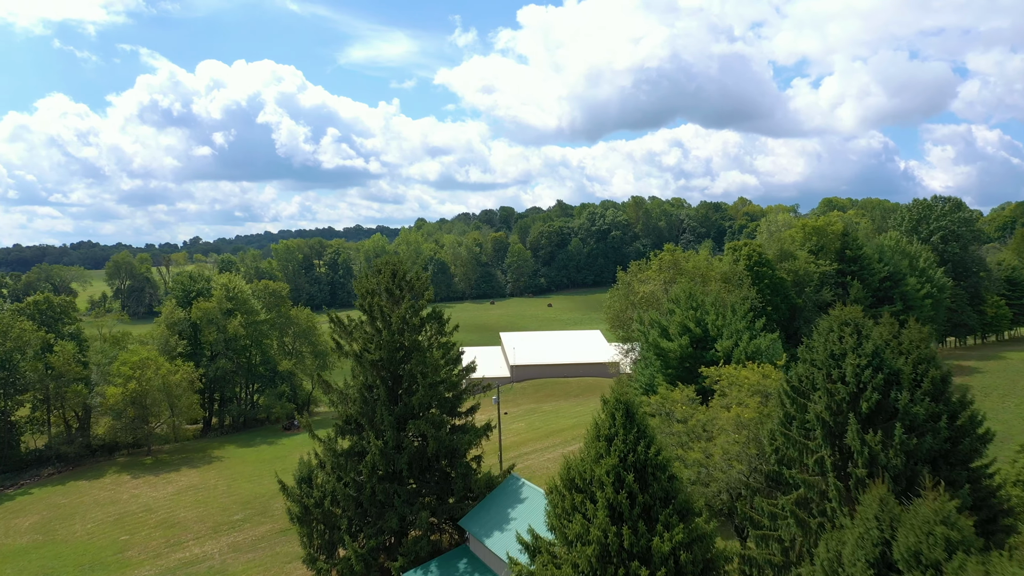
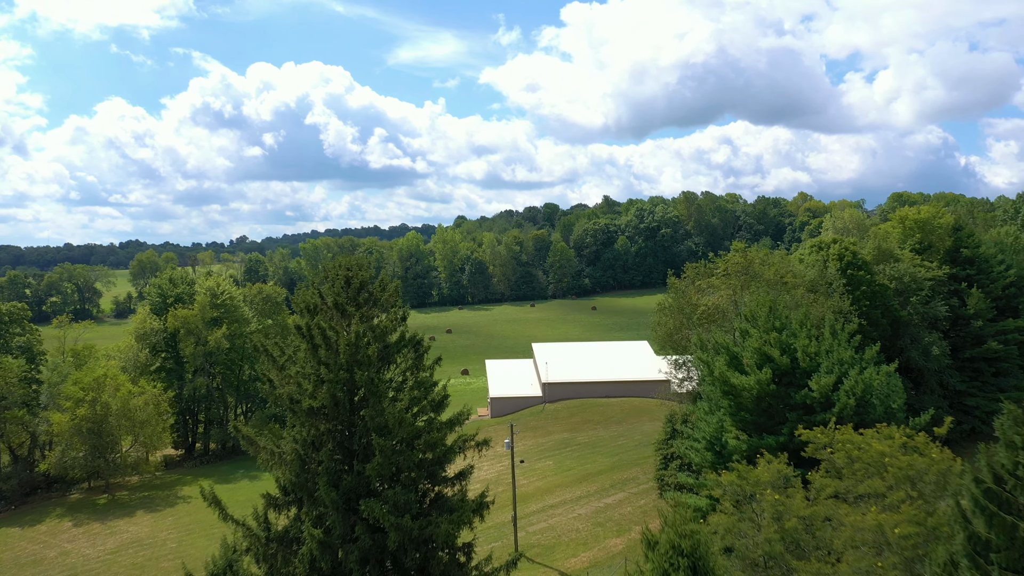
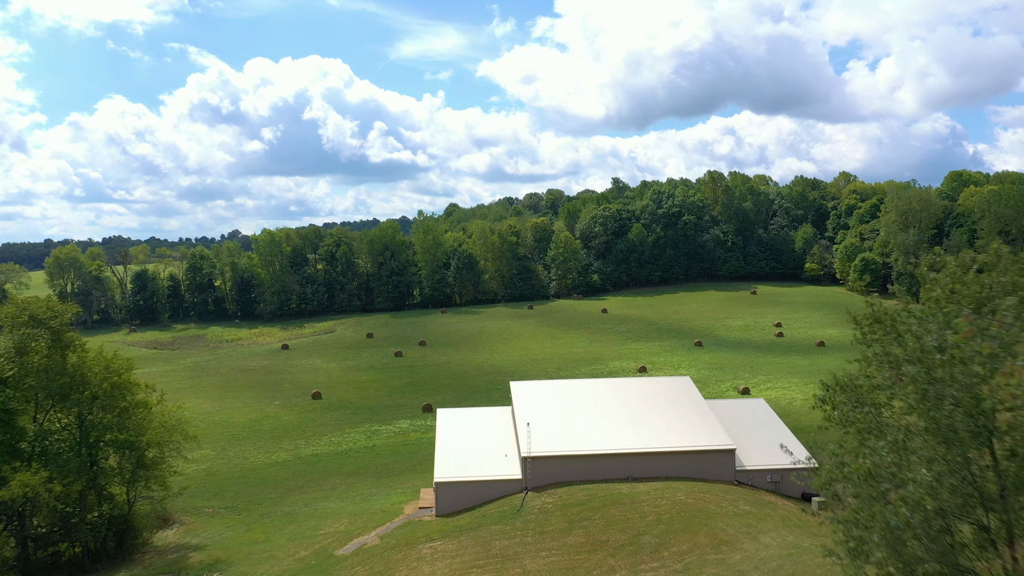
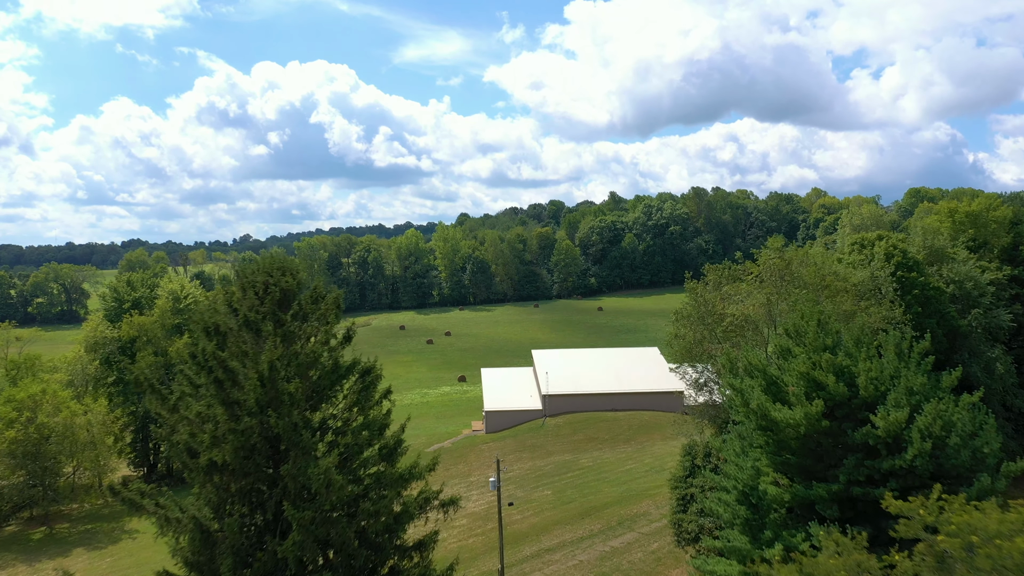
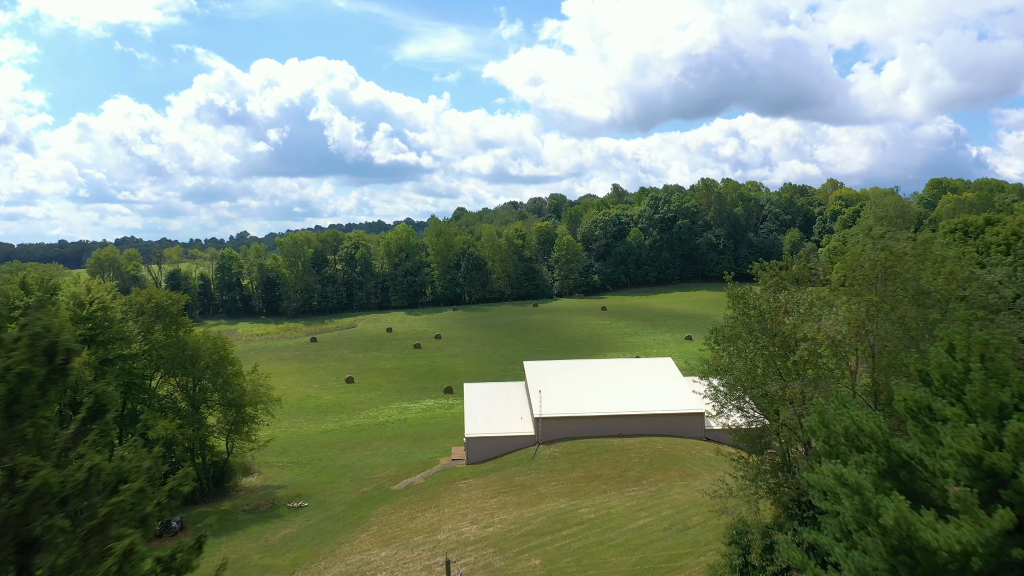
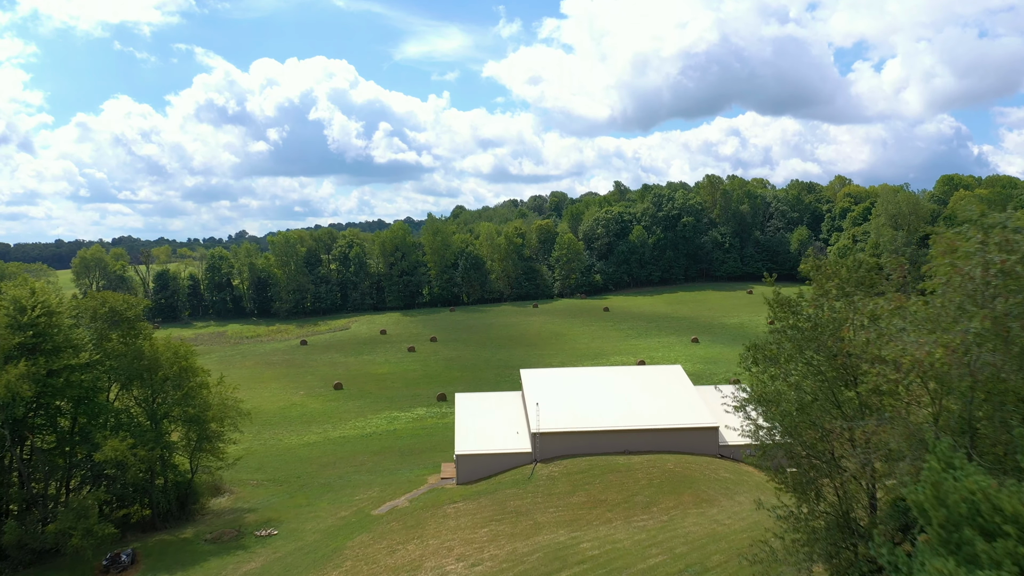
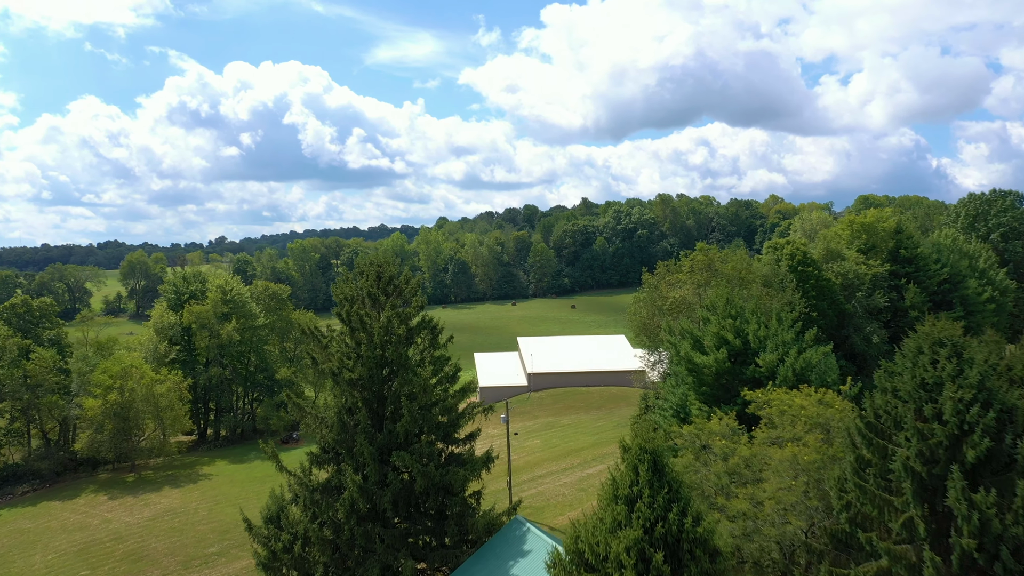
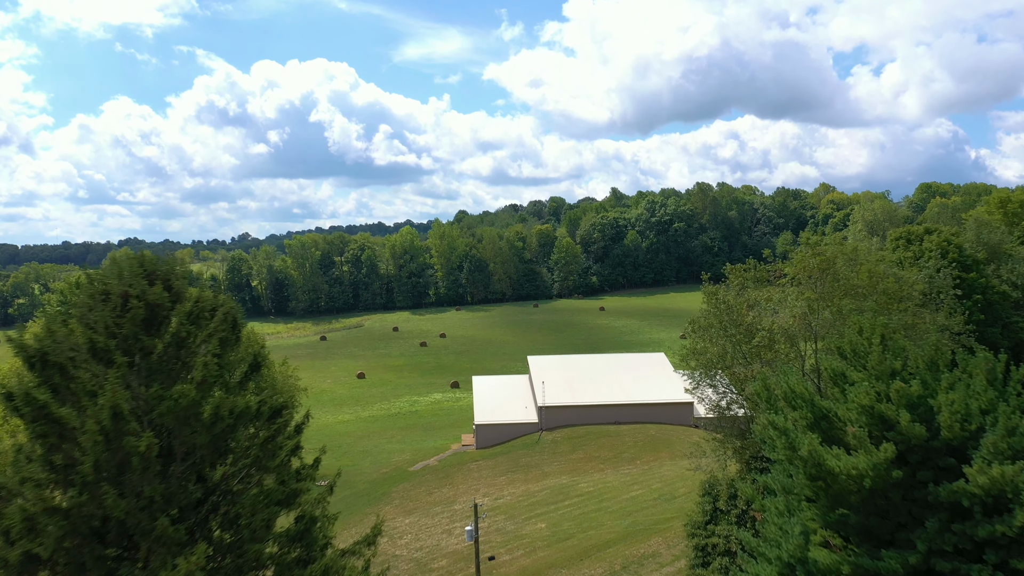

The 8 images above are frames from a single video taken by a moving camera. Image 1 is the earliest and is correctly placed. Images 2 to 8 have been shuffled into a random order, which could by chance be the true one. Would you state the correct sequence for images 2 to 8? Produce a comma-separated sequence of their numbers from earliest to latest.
7, 2, 4, 8, 5, 6, 3
